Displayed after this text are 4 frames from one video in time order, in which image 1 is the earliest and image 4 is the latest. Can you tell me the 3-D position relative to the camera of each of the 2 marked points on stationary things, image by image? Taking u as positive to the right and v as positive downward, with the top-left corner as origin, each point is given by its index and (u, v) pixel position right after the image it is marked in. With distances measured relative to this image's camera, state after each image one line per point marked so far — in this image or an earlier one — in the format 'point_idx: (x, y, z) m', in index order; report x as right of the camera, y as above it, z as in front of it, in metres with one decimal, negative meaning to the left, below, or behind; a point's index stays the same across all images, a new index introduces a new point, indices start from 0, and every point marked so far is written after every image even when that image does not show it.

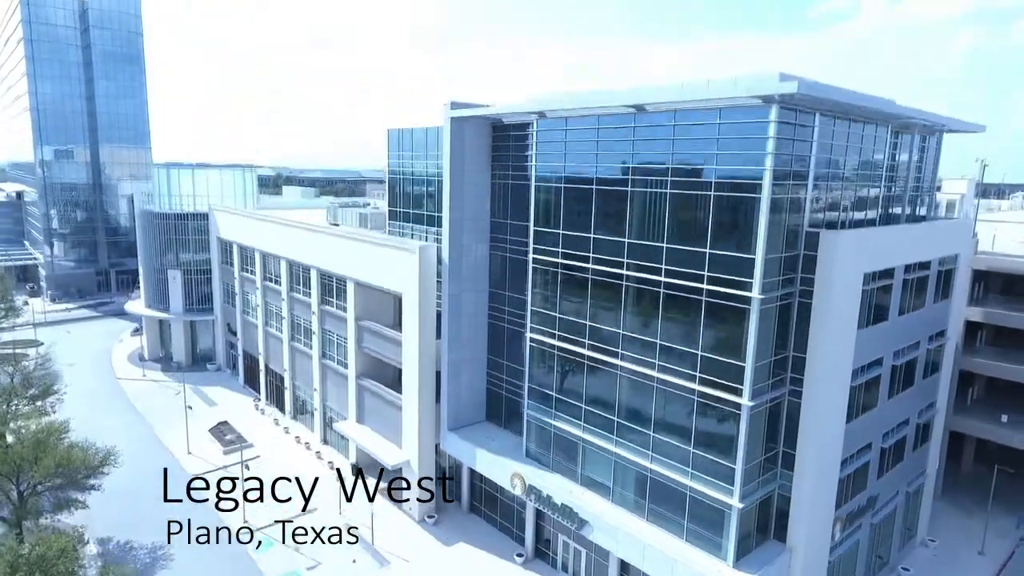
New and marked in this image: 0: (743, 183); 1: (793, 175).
0: (+6.9, +3.1, +19.5) m
1: (+8.6, +3.4, +19.9) m
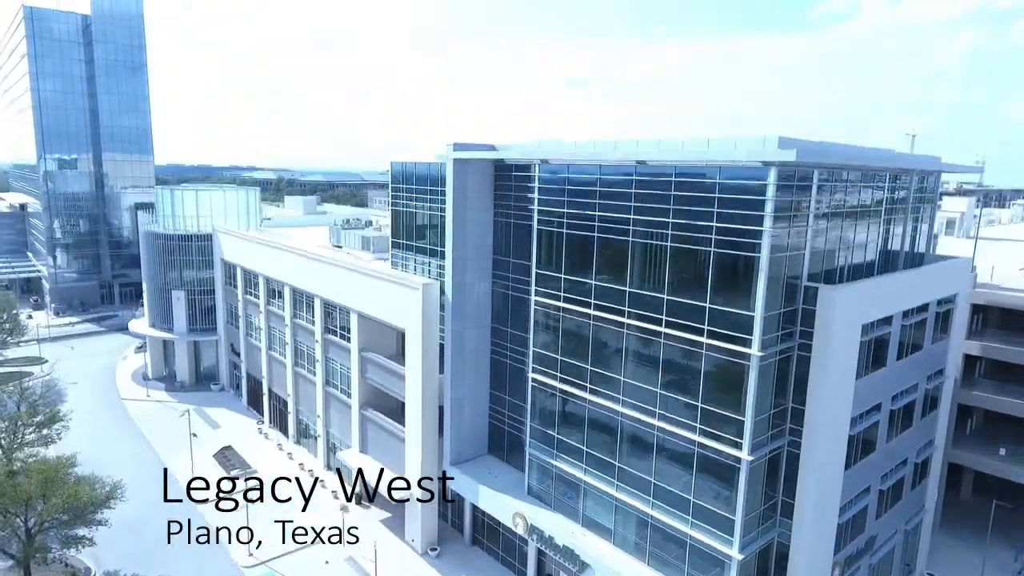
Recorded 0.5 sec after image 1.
0: (+7.0, +1.4, +19.8) m
1: (+8.7, +1.7, +20.1) m
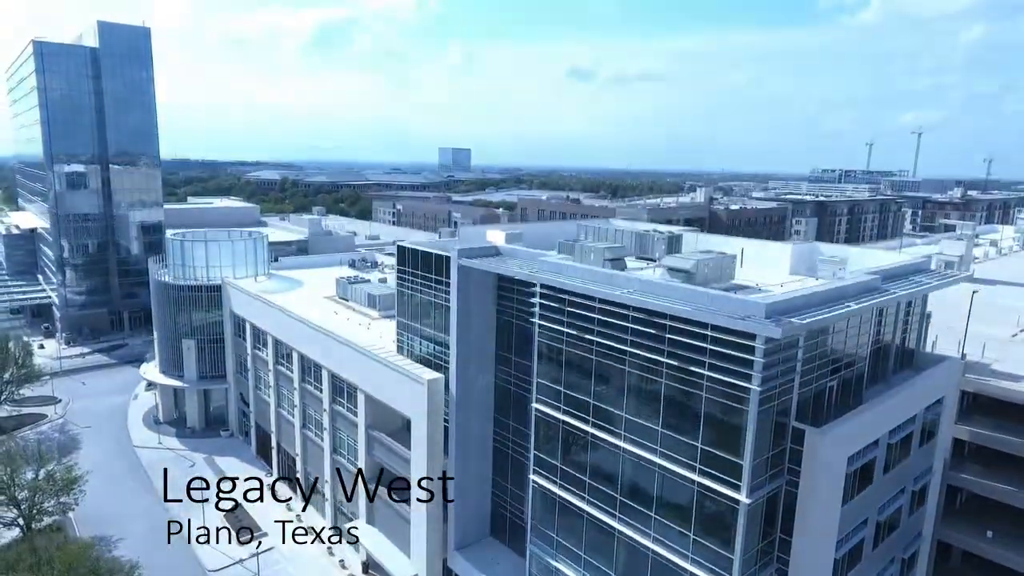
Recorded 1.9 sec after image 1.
0: (+7.0, -3.2, +20.8) m
1: (+8.8, -2.9, +21.1) m
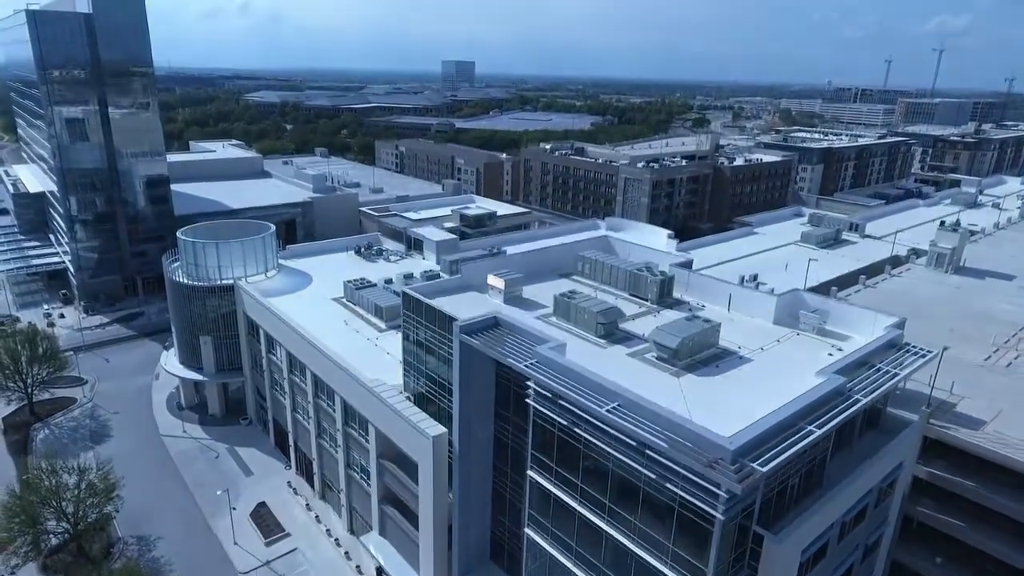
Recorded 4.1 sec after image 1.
0: (+6.9, -7.9, +23.6) m
1: (+8.6, -7.6, +23.8) m
